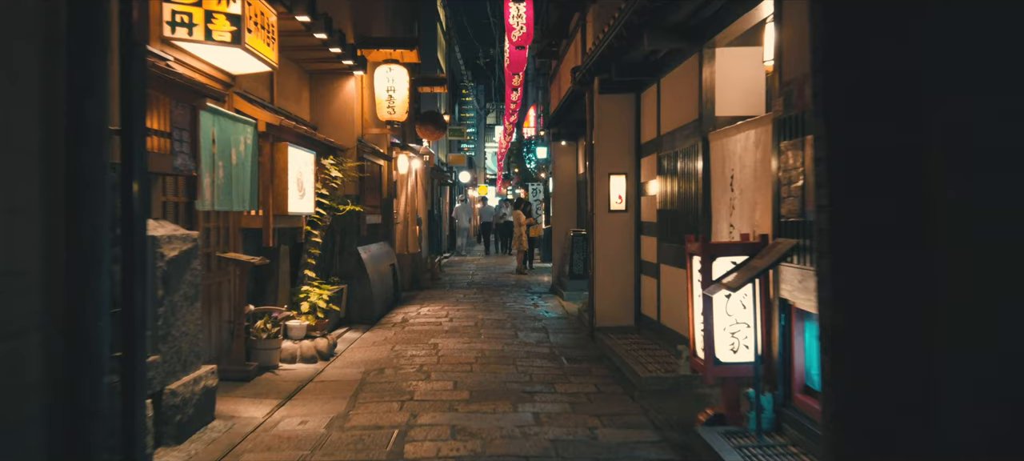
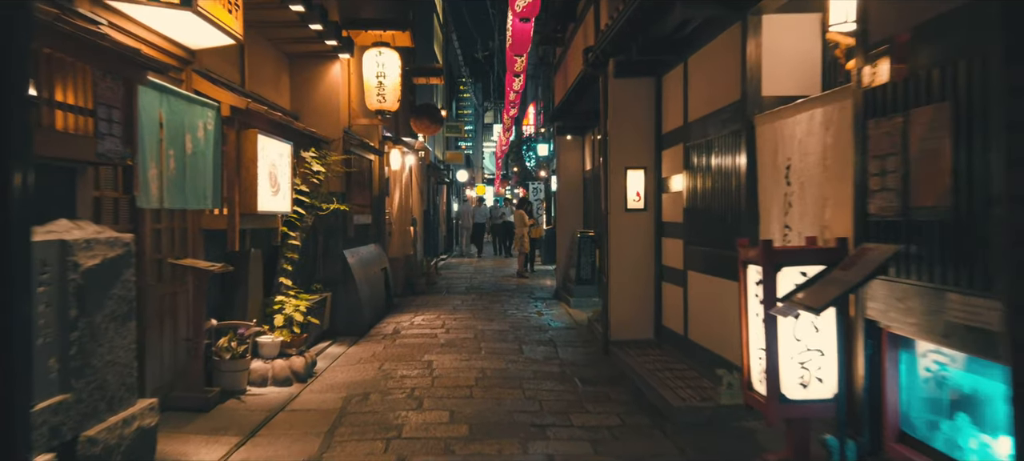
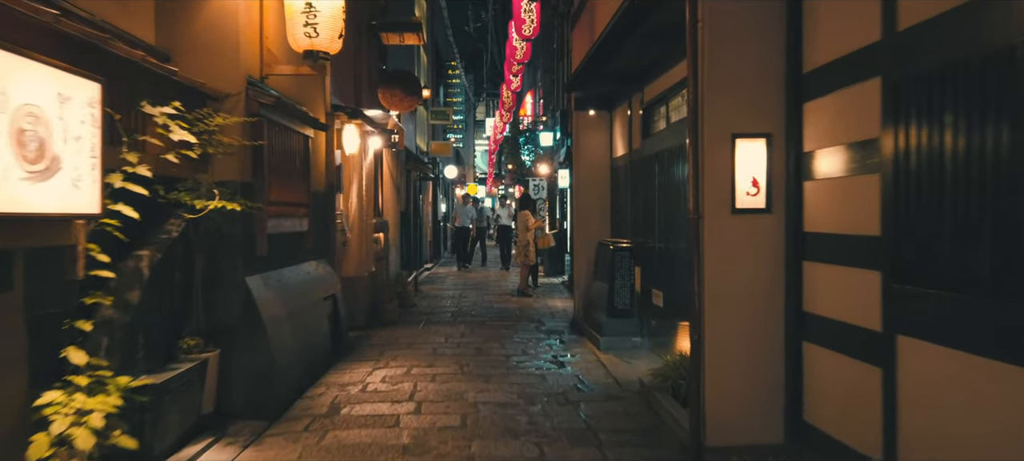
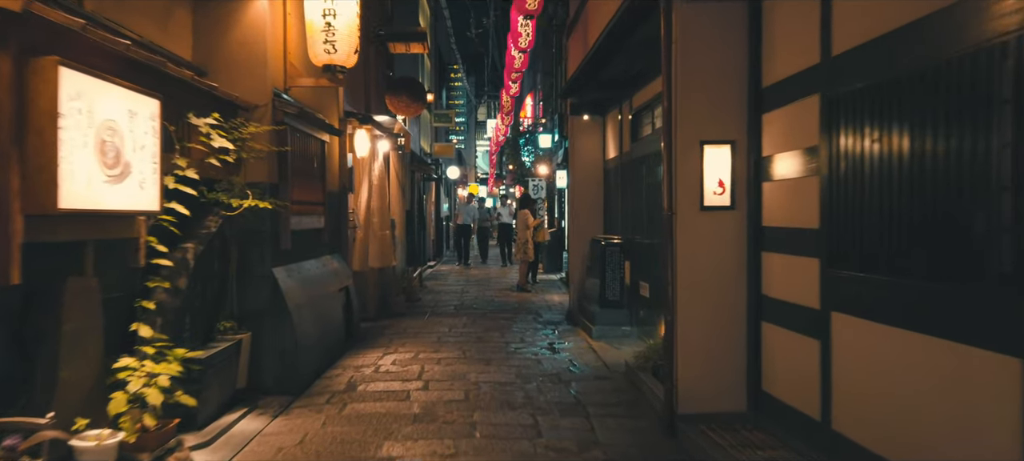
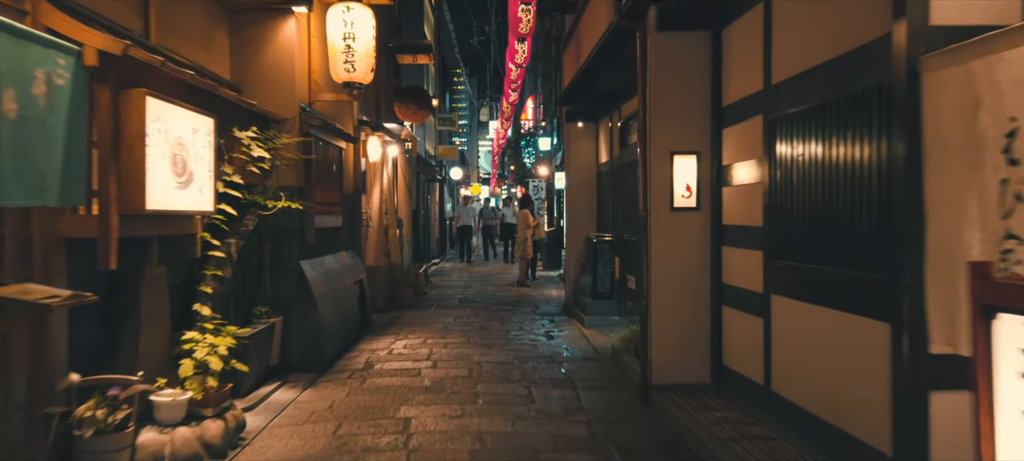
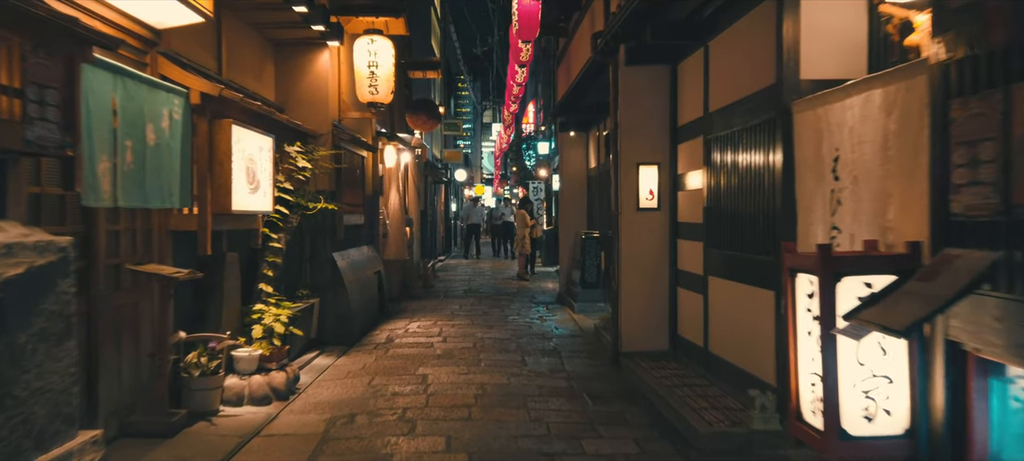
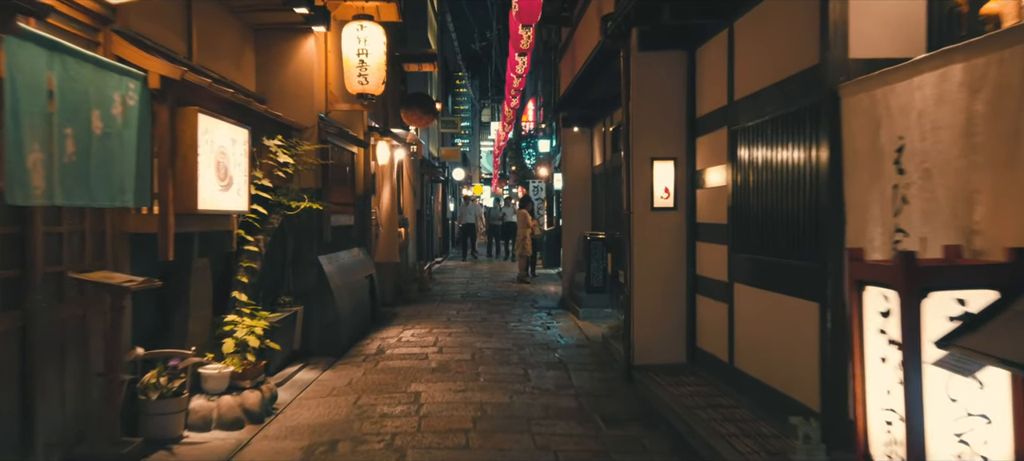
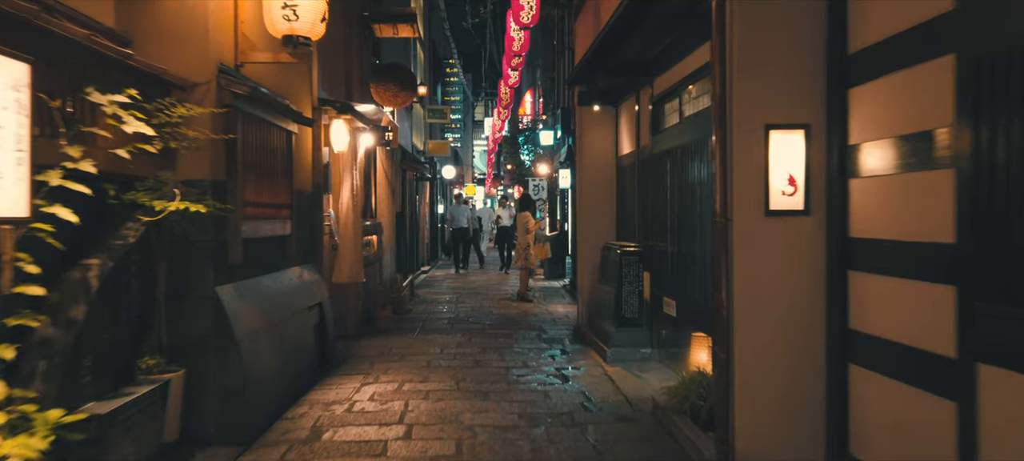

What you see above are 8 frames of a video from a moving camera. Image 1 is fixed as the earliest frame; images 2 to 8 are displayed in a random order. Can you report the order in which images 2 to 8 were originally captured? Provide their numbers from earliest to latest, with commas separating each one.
2, 6, 7, 5, 4, 3, 8
